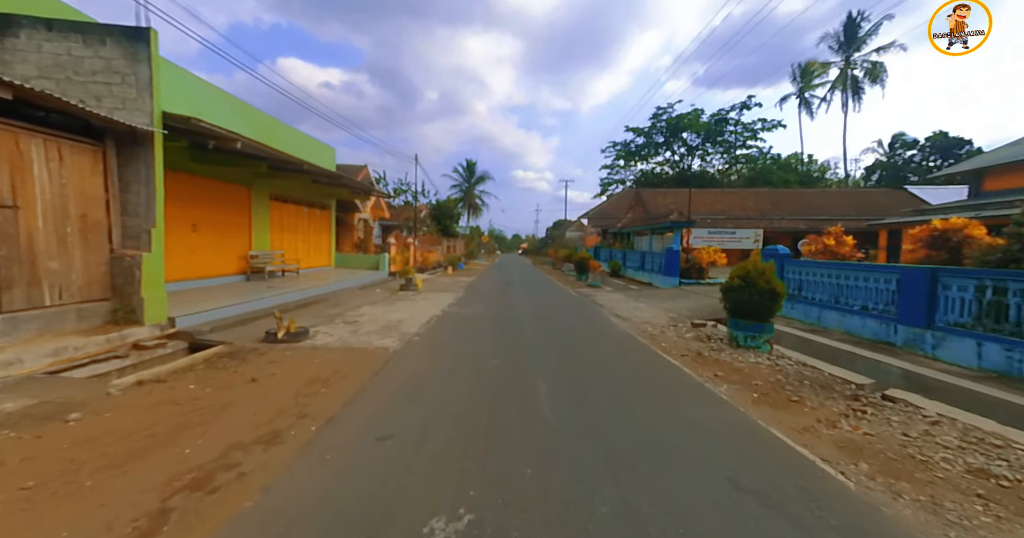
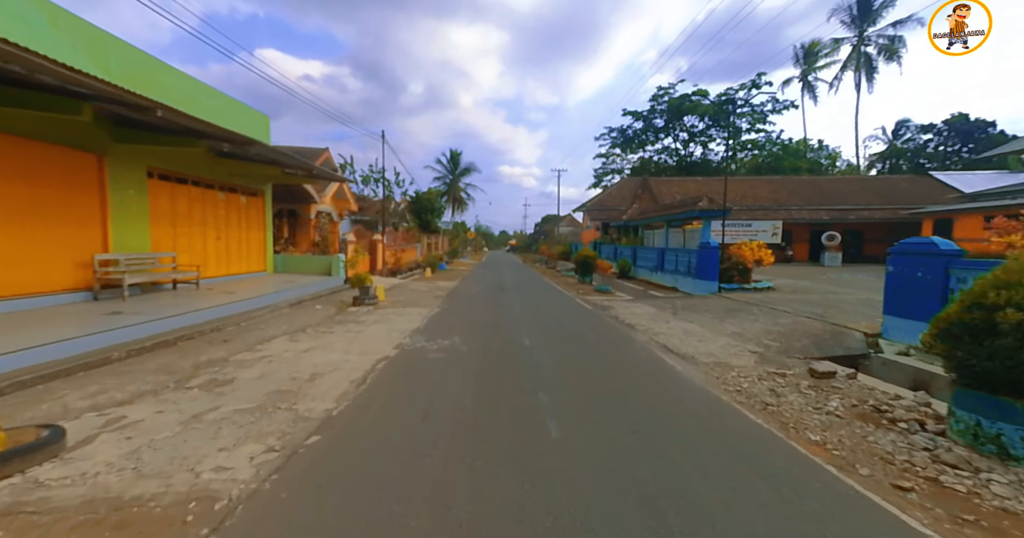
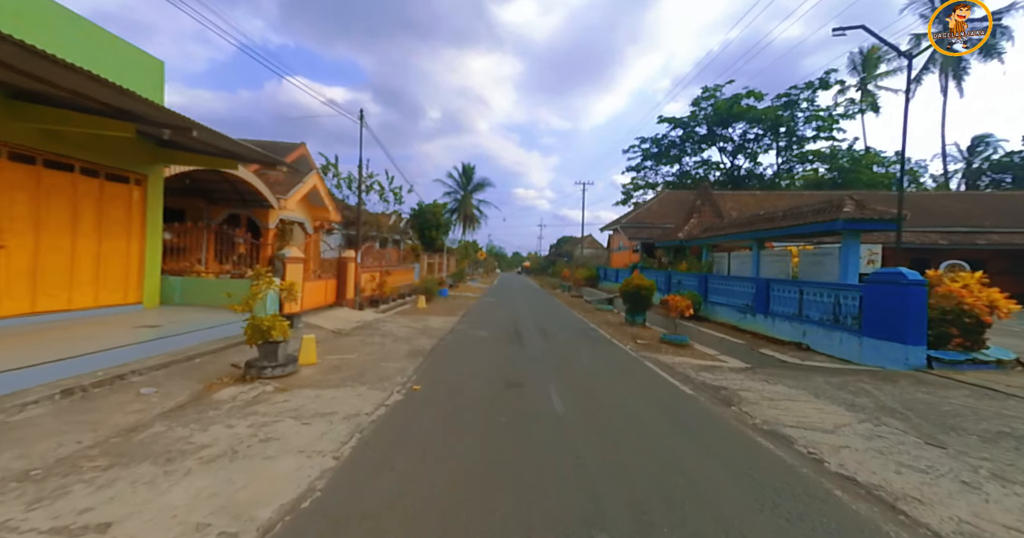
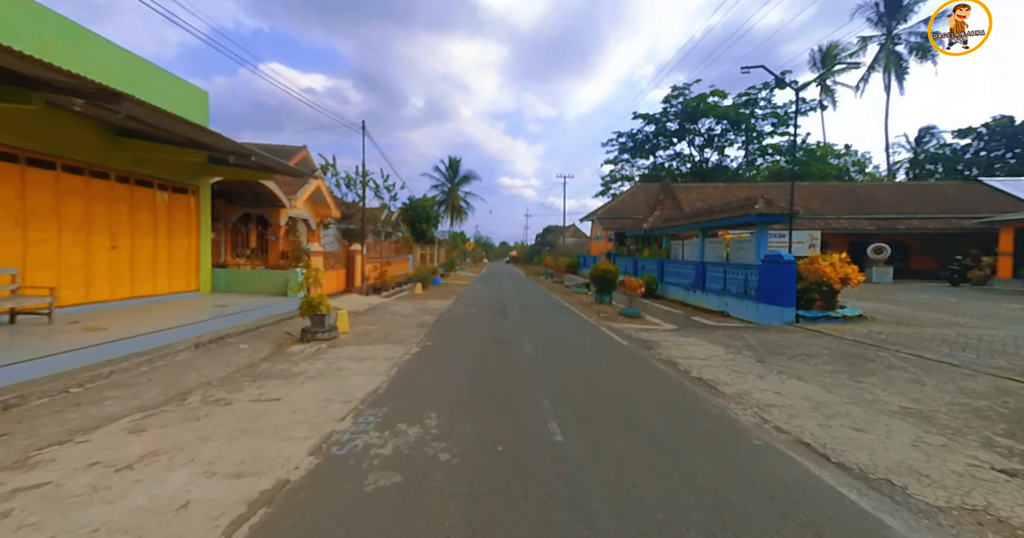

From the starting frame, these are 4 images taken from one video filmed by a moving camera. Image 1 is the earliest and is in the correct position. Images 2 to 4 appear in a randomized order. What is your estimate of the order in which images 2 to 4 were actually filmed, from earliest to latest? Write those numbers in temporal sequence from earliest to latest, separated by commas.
2, 4, 3
